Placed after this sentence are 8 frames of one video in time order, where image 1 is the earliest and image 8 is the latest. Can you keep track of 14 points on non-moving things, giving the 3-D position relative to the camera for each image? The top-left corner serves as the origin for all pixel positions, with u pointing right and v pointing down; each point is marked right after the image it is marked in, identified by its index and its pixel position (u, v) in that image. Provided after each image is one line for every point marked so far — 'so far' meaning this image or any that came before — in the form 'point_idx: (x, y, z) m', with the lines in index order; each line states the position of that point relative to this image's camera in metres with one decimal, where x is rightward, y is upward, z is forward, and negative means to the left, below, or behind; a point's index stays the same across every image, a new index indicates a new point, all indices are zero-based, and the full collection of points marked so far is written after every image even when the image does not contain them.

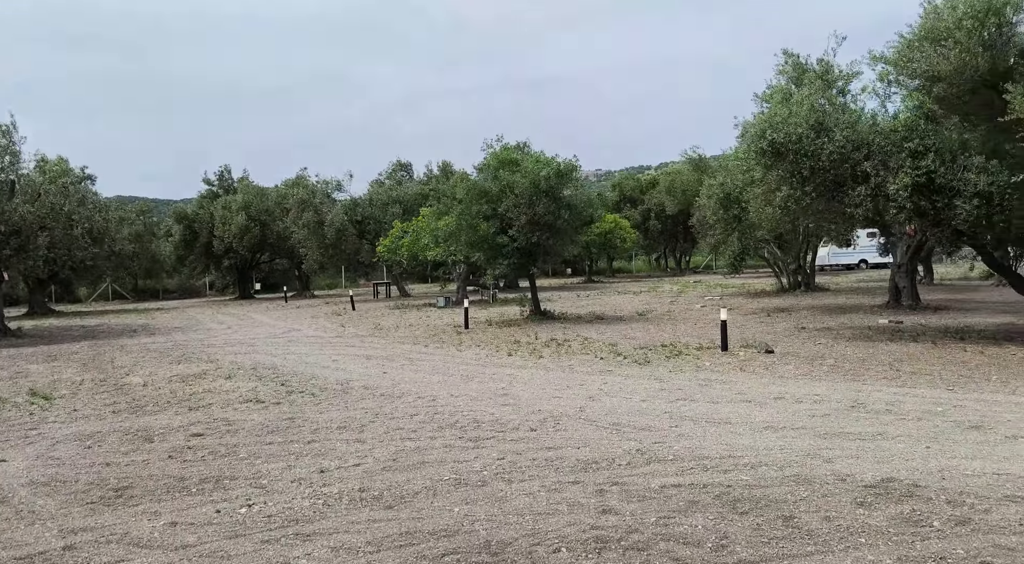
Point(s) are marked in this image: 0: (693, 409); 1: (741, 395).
0: (+2.1, -1.5, +11.3) m
1: (+2.9, -1.4, +12.3) m
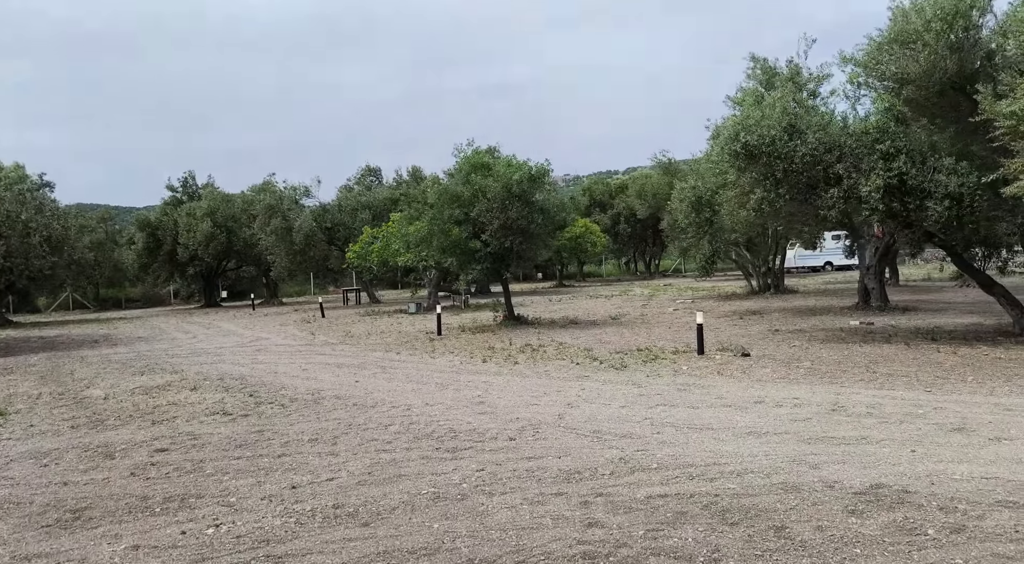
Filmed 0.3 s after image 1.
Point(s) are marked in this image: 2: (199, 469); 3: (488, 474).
0: (+1.8, -1.5, +11.1) m
1: (+2.6, -1.5, +12.1) m
2: (-2.7, -1.6, +8.2) m
3: (-0.2, -1.7, +8.2) m
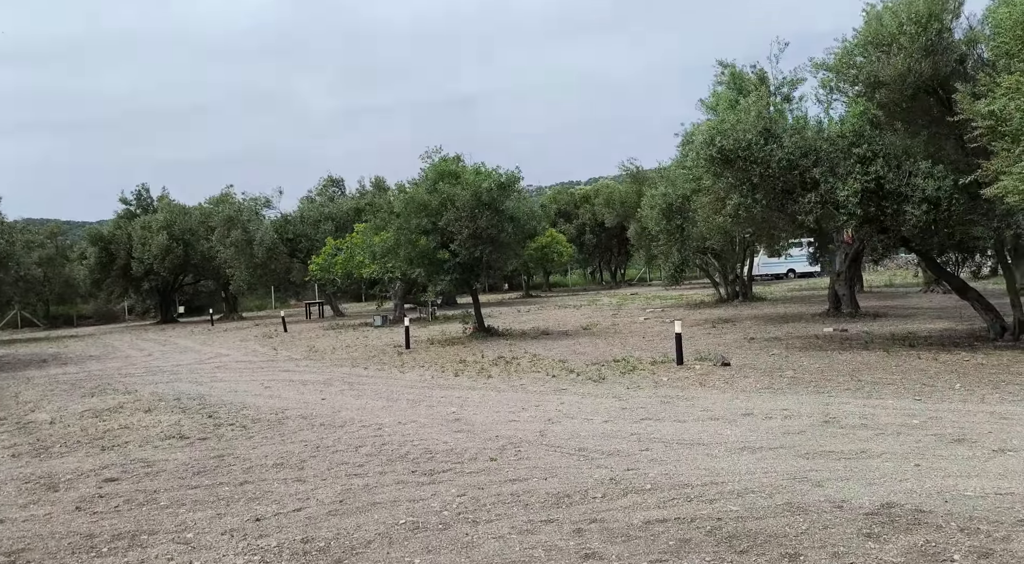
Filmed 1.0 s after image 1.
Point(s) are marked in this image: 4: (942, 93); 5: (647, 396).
0: (+1.6, -1.6, +10.5) m
1: (+2.4, -1.6, +11.6) m
2: (-2.8, -1.7, +7.5) m
3: (-0.3, -1.7, +7.6) m
4: (+7.9, +3.5, +17.7) m
5: (+1.8, -1.5, +12.9) m
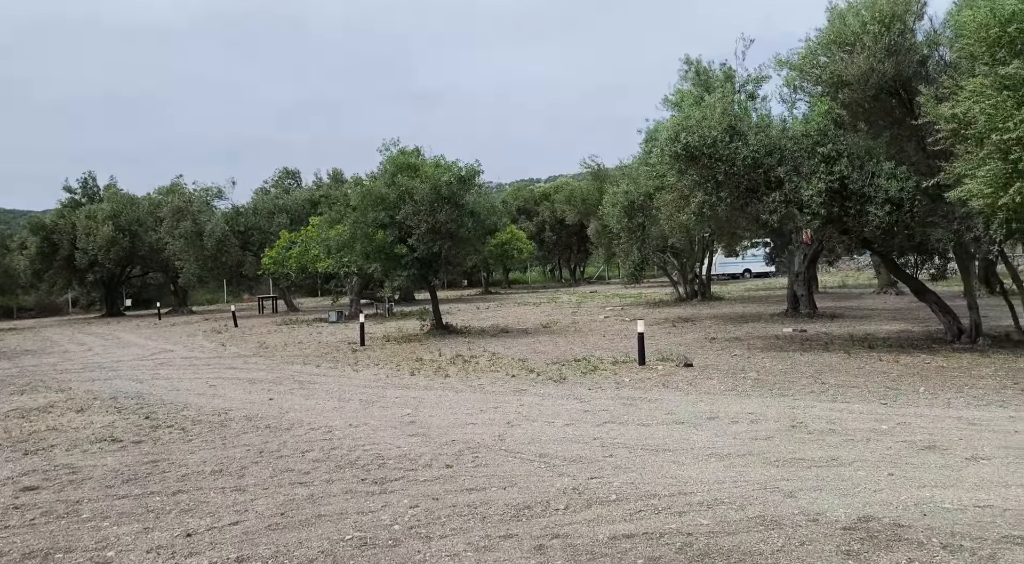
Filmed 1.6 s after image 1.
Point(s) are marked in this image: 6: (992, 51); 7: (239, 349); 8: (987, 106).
0: (+1.2, -1.6, +10.1) m
1: (+1.9, -1.6, +11.2) m
2: (-3.1, -1.7, +6.9) m
3: (-0.6, -1.7, +7.1) m
4: (+7.2, +3.4, +17.5) m
5: (+1.2, -1.5, +12.5) m
6: (+7.4, +3.6, +14.8) m
7: (-5.1, -1.3, +18.1) m
8: (+7.1, +2.6, +14.4) m
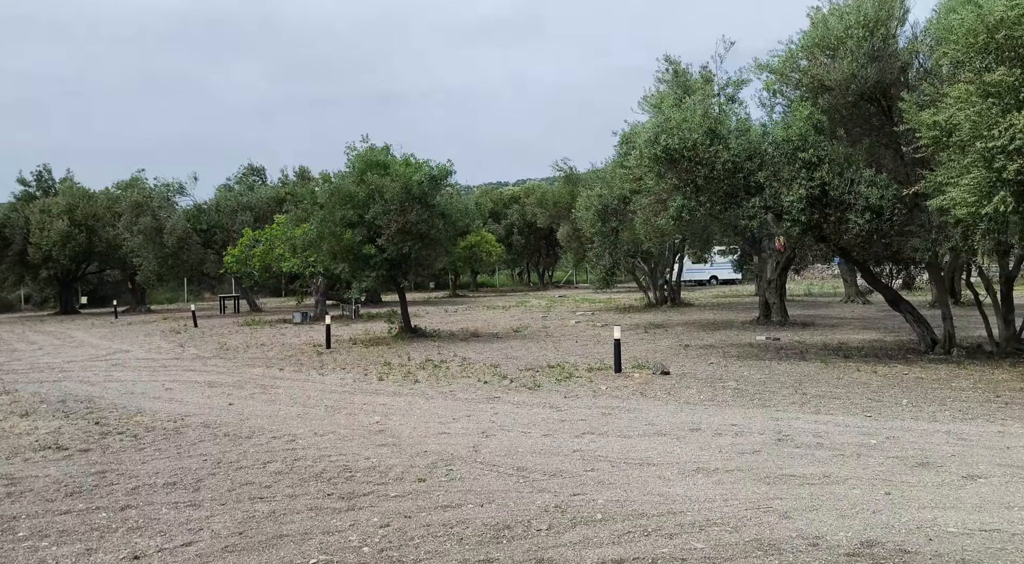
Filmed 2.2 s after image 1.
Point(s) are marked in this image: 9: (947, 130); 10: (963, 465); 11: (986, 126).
0: (+0.9, -1.6, +9.6) m
1: (+1.6, -1.6, +10.8) m
2: (-3.3, -1.6, +6.3) m
3: (-0.8, -1.7, +6.6) m
4: (+6.7, +3.3, +17.3) m
5: (+0.9, -1.6, +12.0) m
6: (+7.1, +3.4, +14.5) m
7: (-5.7, -1.2, +17.4) m
8: (+6.7, +2.5, +14.1) m
9: (+6.7, +2.4, +14.9) m
10: (+4.2, -1.7, +8.9) m
11: (+6.8, +2.2, +13.9) m
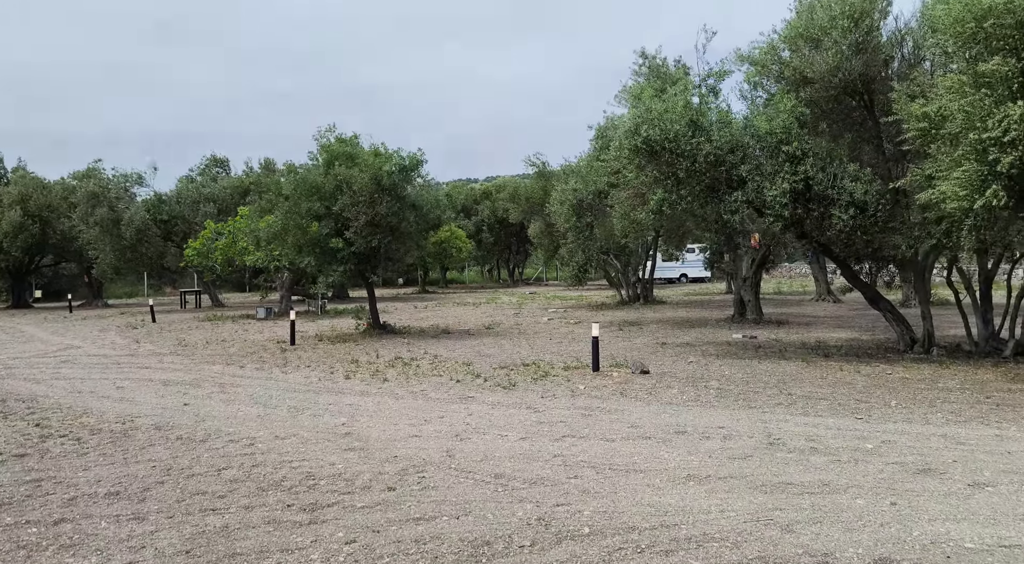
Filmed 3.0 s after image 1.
0: (+0.7, -1.6, +9.0) m
1: (+1.3, -1.6, +10.2) m
2: (-3.4, -1.5, +5.5) m
3: (-0.9, -1.6, +5.9) m
4: (+6.3, +3.3, +16.9) m
5: (+0.6, -1.5, +11.4) m
6: (+6.7, +3.4, +14.1) m
7: (-6.1, -1.1, +16.6) m
8: (+6.4, +2.5, +13.7) m
9: (+6.3, +2.4, +14.4) m
10: (+4.0, -1.7, +8.4) m
11: (+6.5, +2.3, +13.5) m
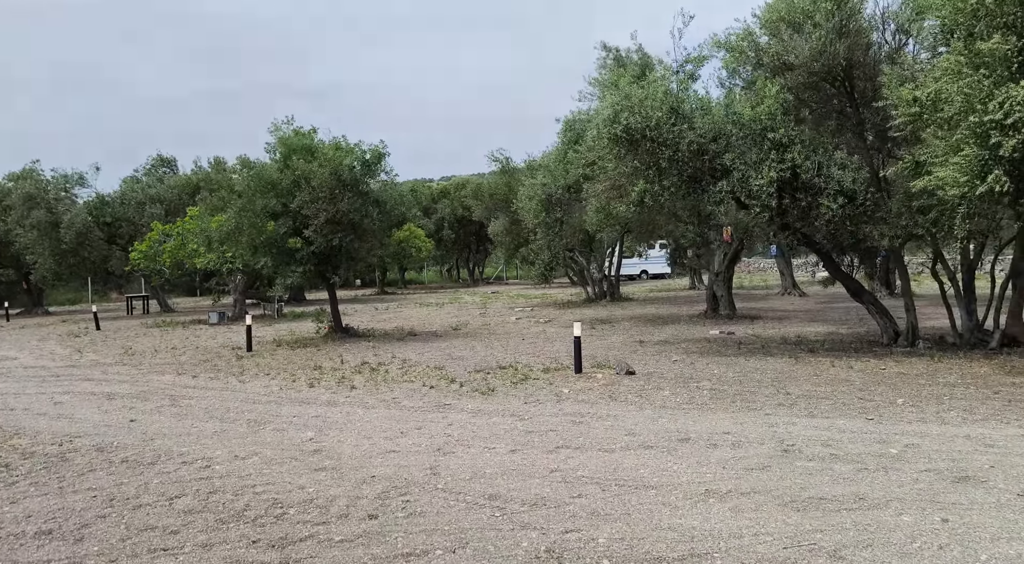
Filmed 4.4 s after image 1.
0: (+0.6, -1.5, +8.1) m
1: (+1.2, -1.5, +9.2) m
2: (-3.3, -1.5, +4.4) m
3: (-0.8, -1.6, +4.9) m
4: (+5.8, +3.4, +16.1) m
5: (+0.4, -1.4, +10.5) m
6: (+6.3, +3.6, +13.4) m
7: (-6.5, -1.2, +15.3) m
8: (+6.1, +2.6, +13.0) m
9: (+6.0, +2.5, +13.7) m
10: (+3.9, -1.6, +7.6) m
11: (+6.2, +2.4, +12.8) m
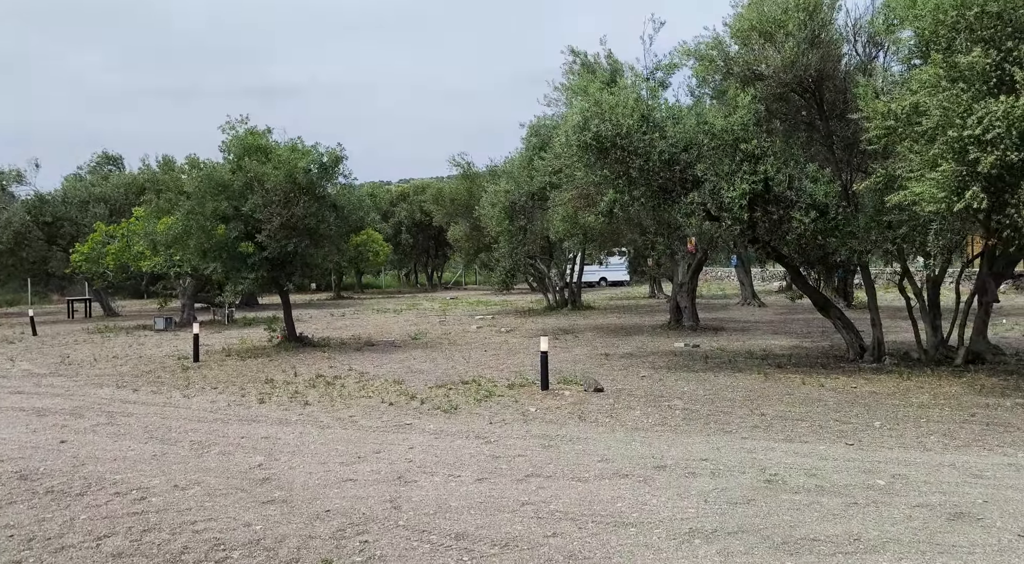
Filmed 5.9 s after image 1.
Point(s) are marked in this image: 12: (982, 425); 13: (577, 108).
0: (+0.4, -1.7, +7.5) m
1: (+0.9, -1.6, +8.7) m
2: (-3.4, -1.6, +3.7) m
3: (-1.0, -1.7, +4.2) m
4: (+5.2, +3.2, +15.8) m
5: (+0.1, -1.6, +9.9) m
6: (+5.9, +3.3, +13.1) m
7: (-7.1, -1.2, +14.4) m
8: (+5.6, +2.4, +12.7) m
9: (+5.5, +2.3, +13.4) m
10: (+3.7, -1.7, +7.2) m
11: (+5.8, +2.2, +12.4) m
12: (+5.5, -1.7, +11.2) m
13: (+1.1, +3.0, +16.7) m
